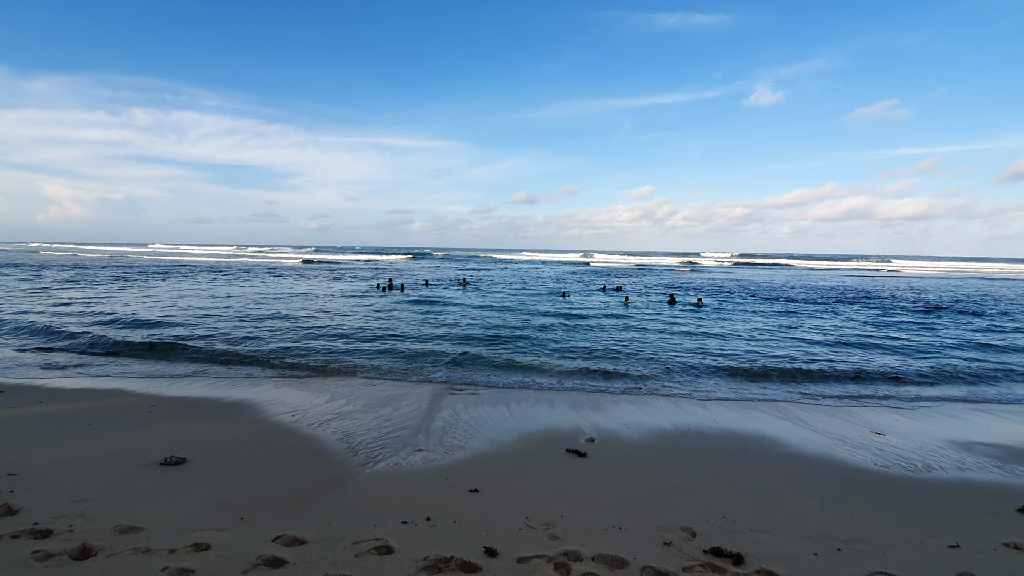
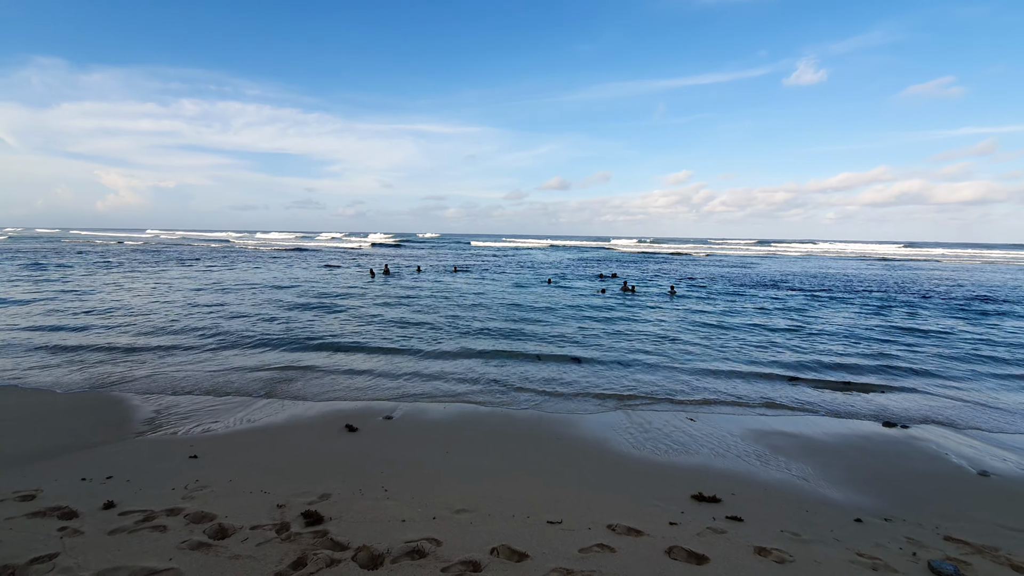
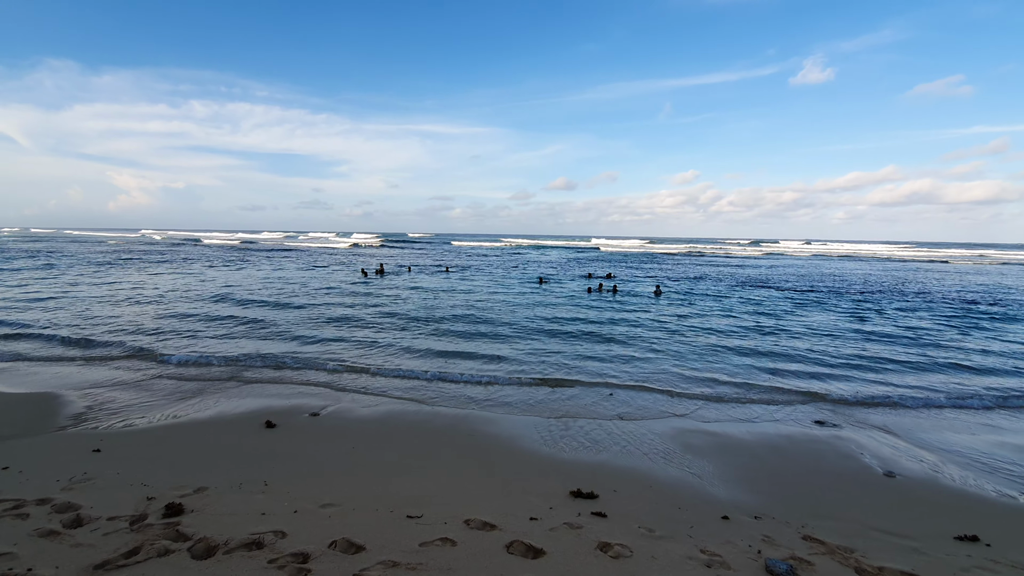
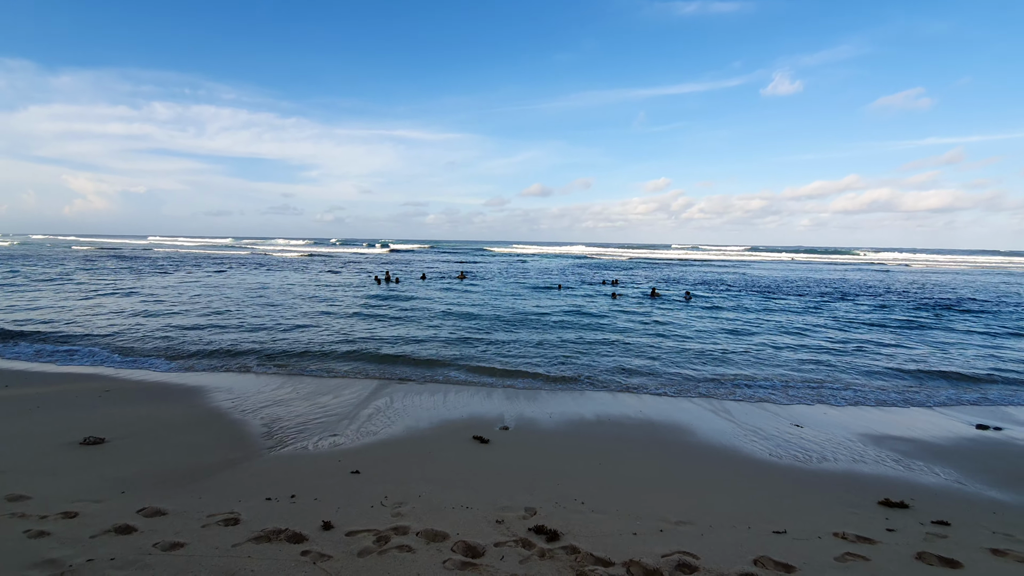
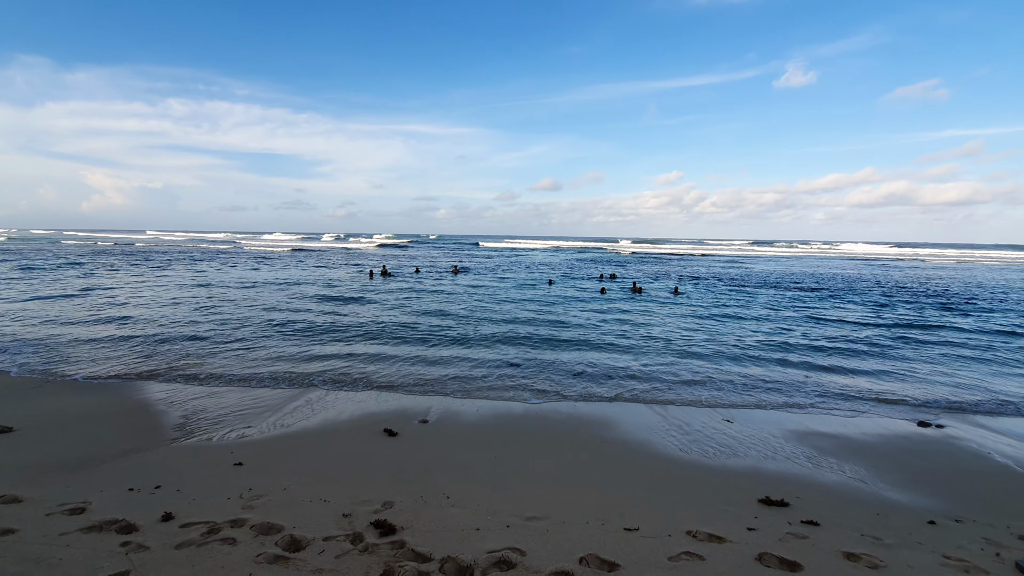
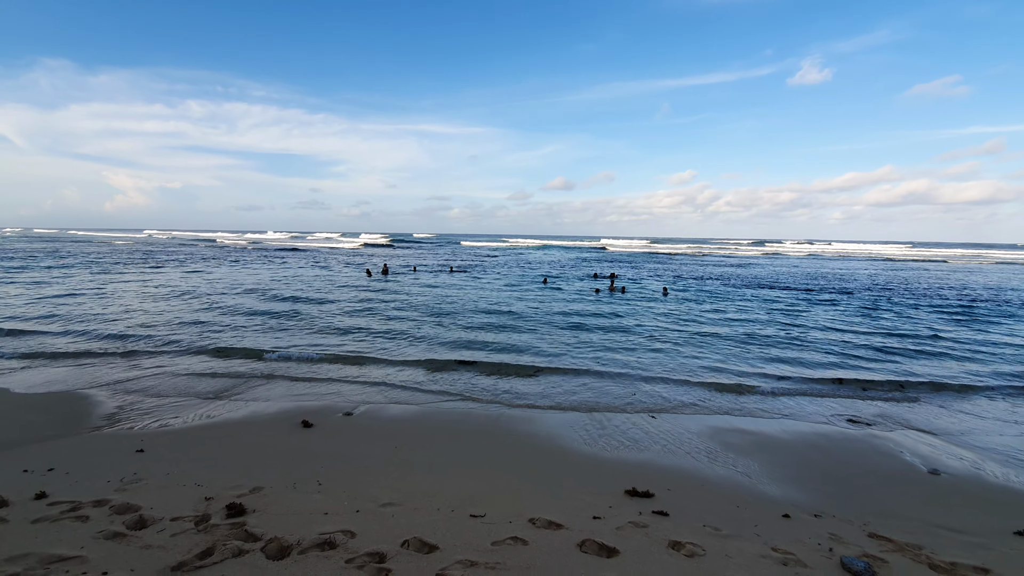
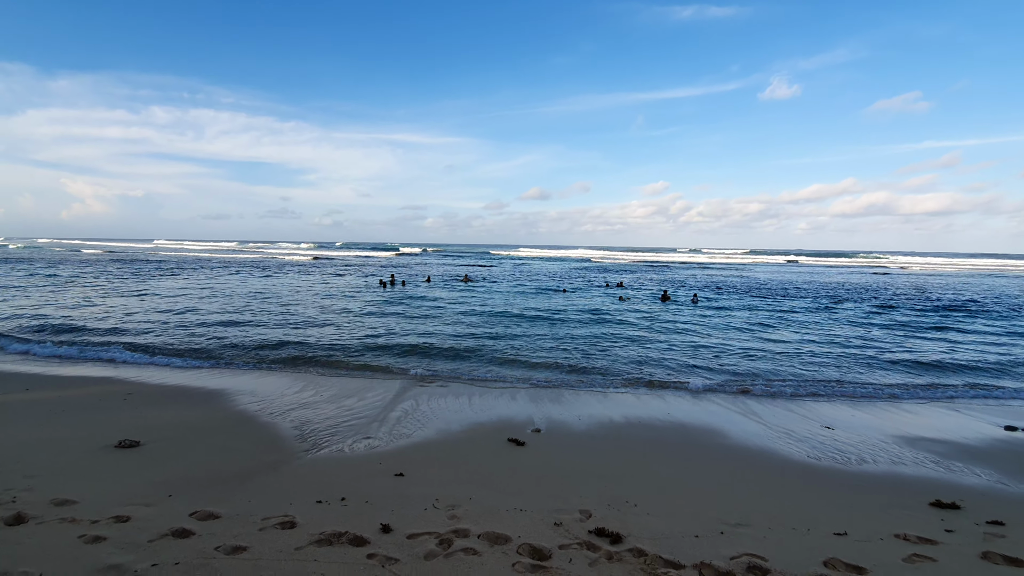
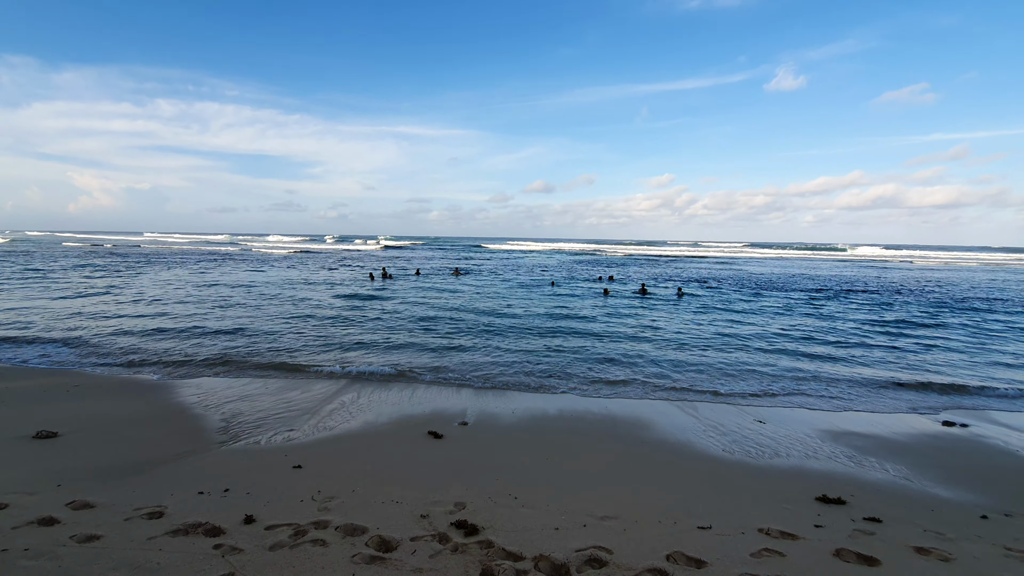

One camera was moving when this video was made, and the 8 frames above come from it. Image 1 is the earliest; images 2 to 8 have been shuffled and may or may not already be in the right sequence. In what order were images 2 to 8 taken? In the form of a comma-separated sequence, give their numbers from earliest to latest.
7, 4, 8, 5, 2, 6, 3
